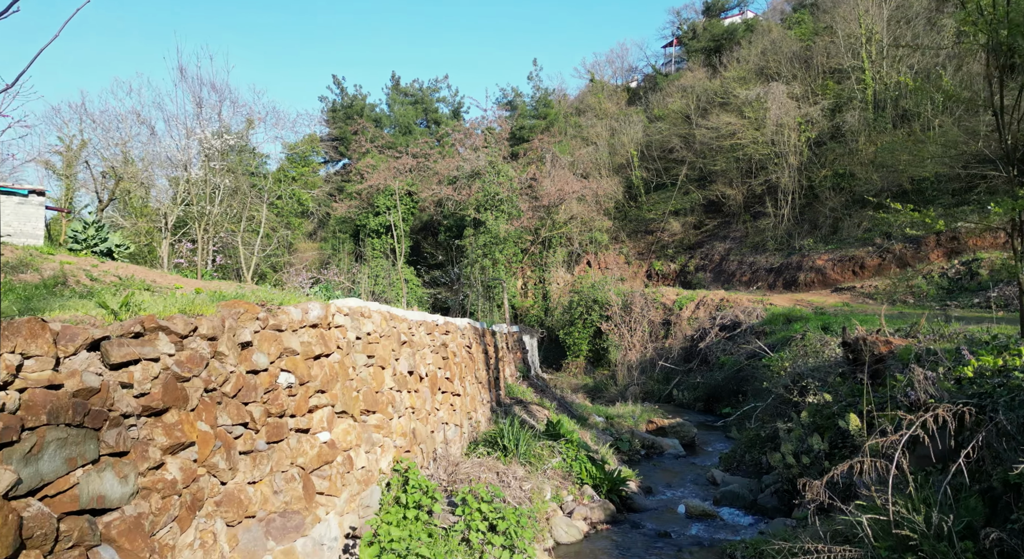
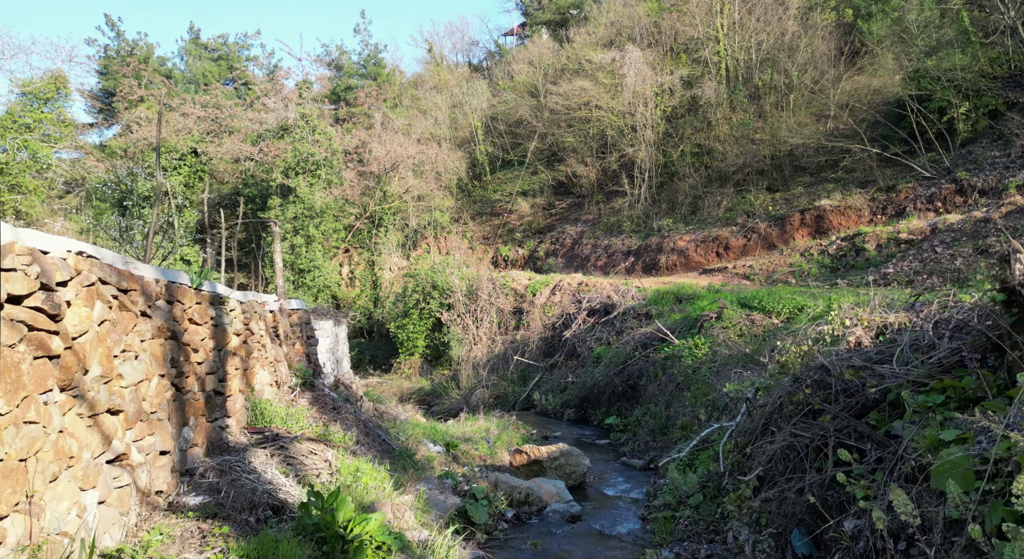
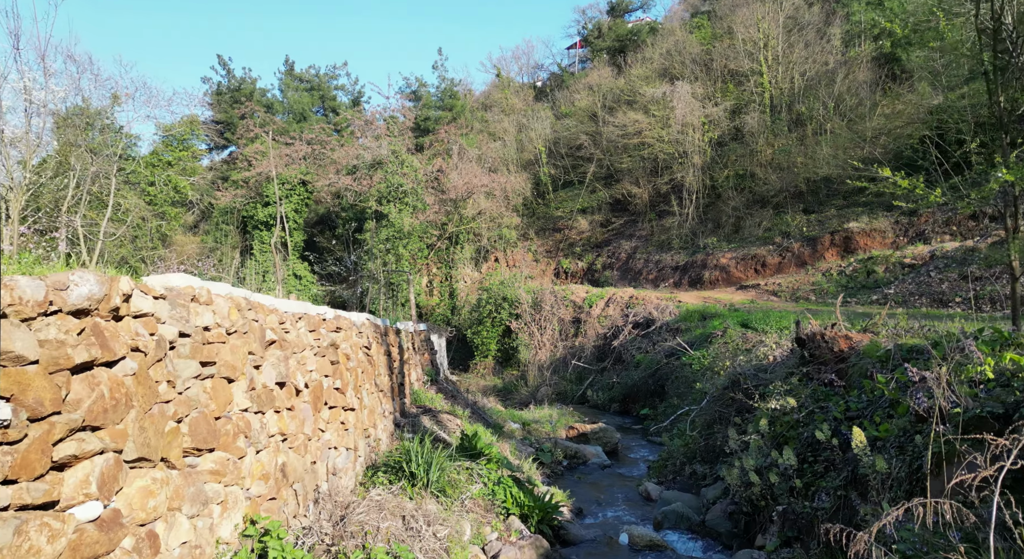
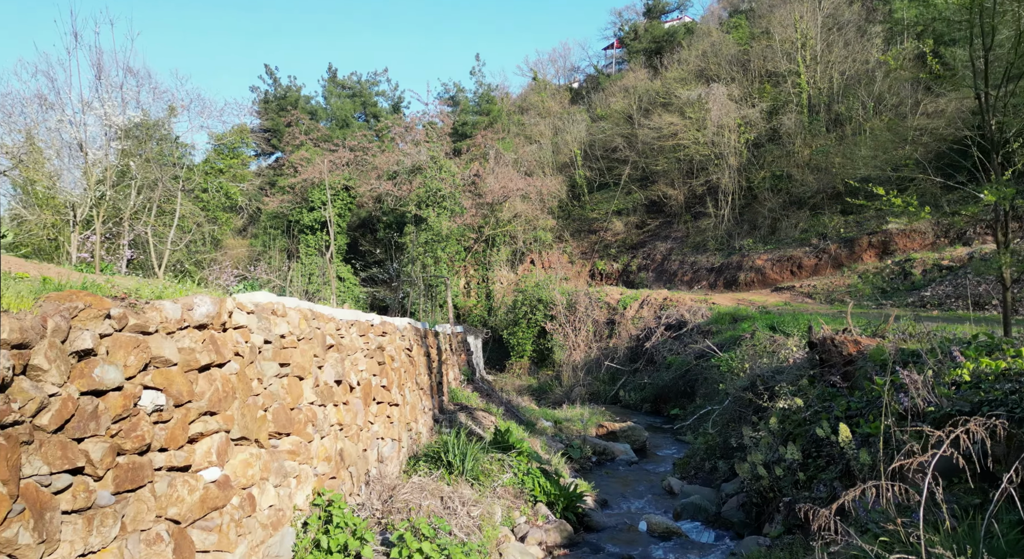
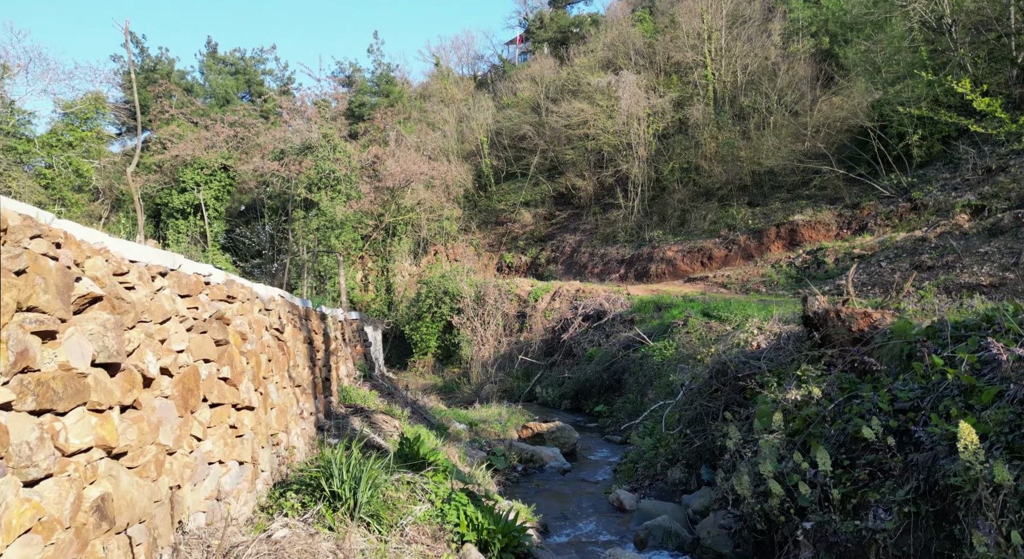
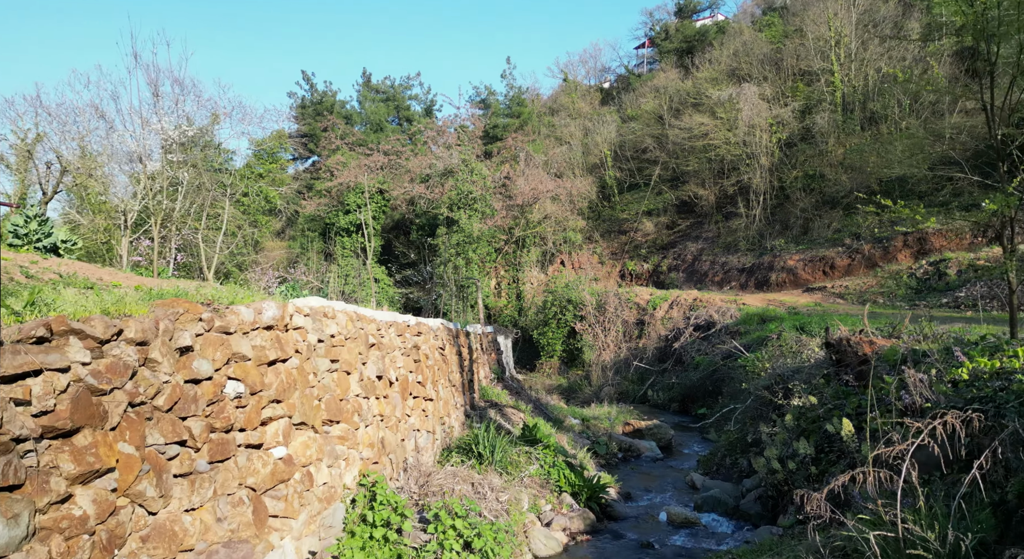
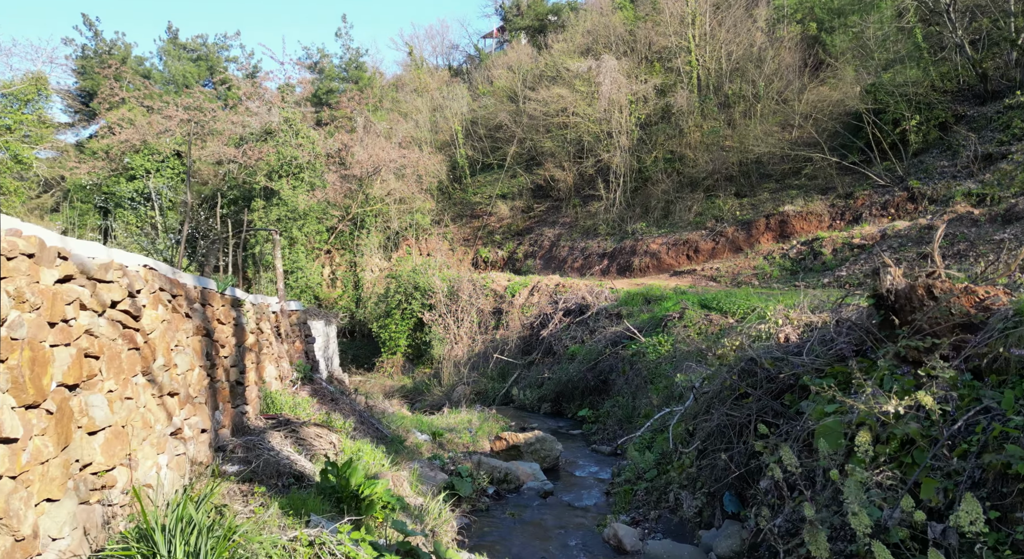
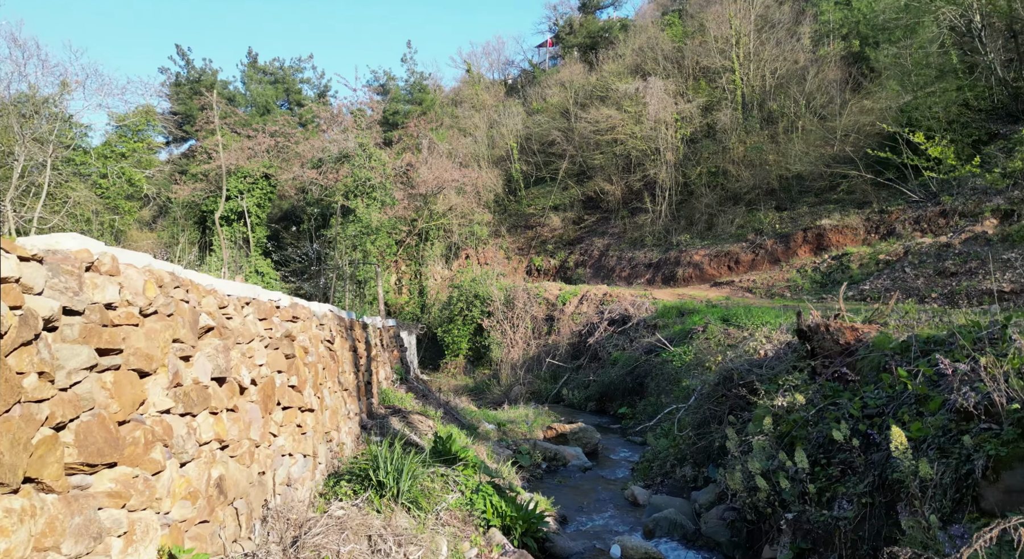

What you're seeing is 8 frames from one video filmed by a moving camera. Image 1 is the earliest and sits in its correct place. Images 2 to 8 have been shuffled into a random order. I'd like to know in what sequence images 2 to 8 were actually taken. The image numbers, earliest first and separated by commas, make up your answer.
6, 4, 3, 8, 5, 7, 2
